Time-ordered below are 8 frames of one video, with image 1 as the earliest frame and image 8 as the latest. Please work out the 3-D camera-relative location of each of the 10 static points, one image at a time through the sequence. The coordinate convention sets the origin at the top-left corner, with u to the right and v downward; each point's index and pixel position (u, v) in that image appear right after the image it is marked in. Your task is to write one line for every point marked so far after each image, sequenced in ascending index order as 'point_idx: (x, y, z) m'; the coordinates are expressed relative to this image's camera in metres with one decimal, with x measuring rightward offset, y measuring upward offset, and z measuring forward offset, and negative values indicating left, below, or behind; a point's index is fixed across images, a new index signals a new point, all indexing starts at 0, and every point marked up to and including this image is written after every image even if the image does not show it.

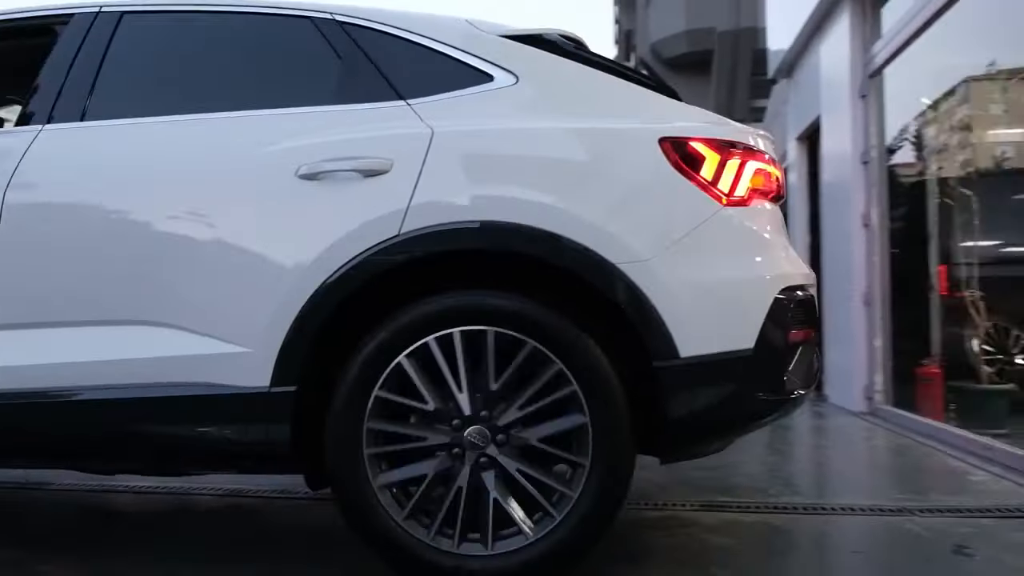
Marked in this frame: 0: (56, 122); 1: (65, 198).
0: (-1.5, +0.5, +2.8) m
1: (-1.4, +0.3, +2.7) m
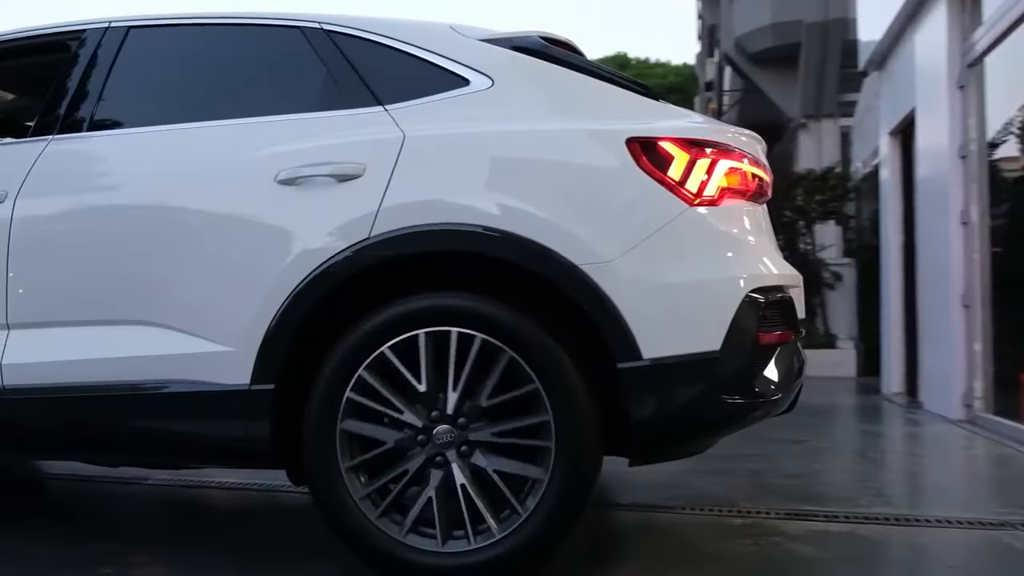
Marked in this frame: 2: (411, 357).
0: (-1.5, +0.5, +3.0) m
1: (-1.4, +0.3, +2.8) m
2: (-0.3, -0.2, +2.6) m
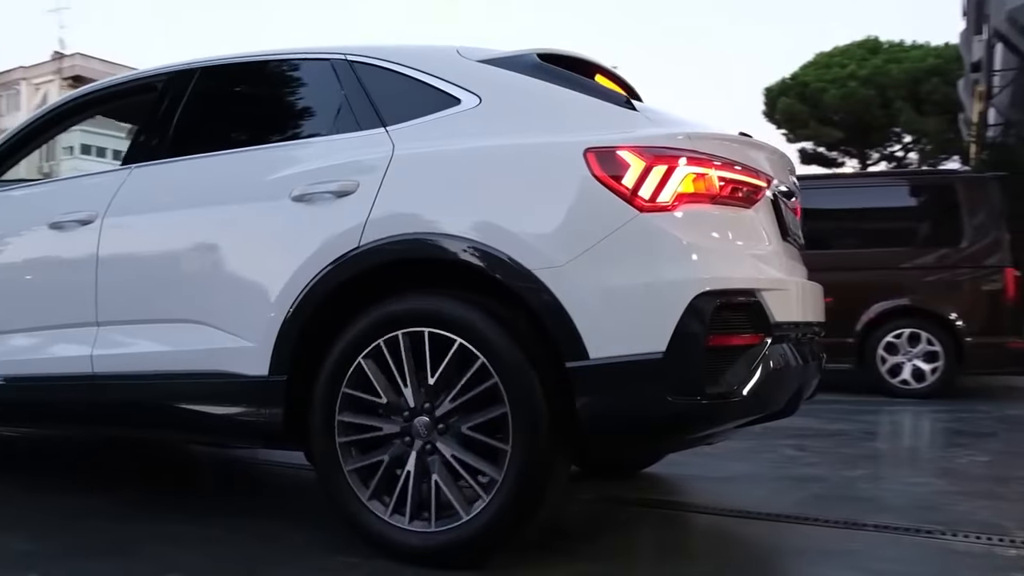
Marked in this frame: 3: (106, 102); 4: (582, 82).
0: (-1.5, +0.5, +3.5) m
1: (-1.4, +0.2, +3.4) m
2: (-0.4, -0.2, +2.9) m
3: (-1.7, +0.8, +3.8) m
4: (+0.2, +0.7, +3.1) m
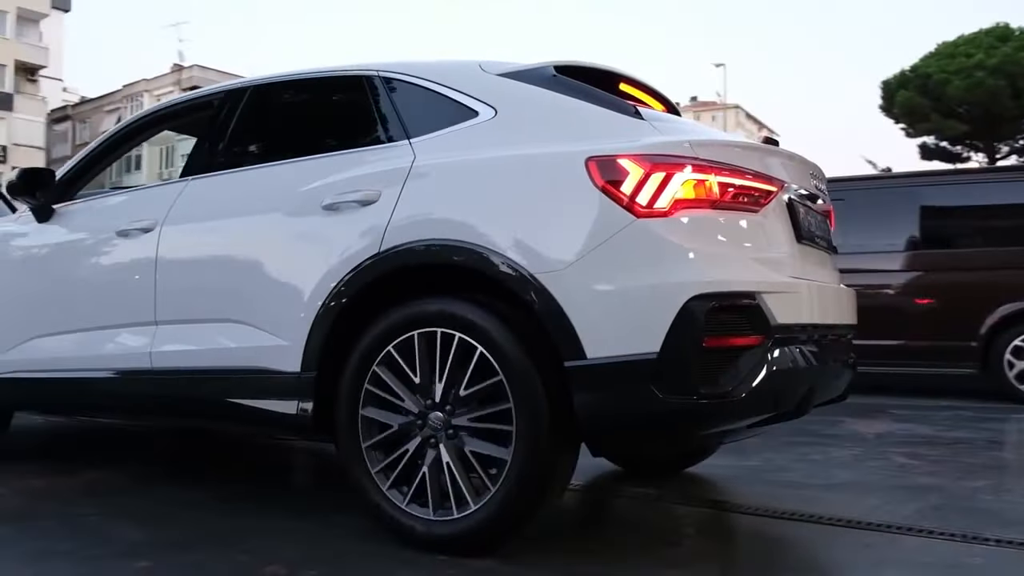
0: (-1.4, +0.5, +3.8) m
1: (-1.3, +0.2, +3.6) m
2: (-0.3, -0.2, +3.0) m
3: (-1.5, +0.8, +4.1) m
4: (+0.3, +0.7, +3.2) m
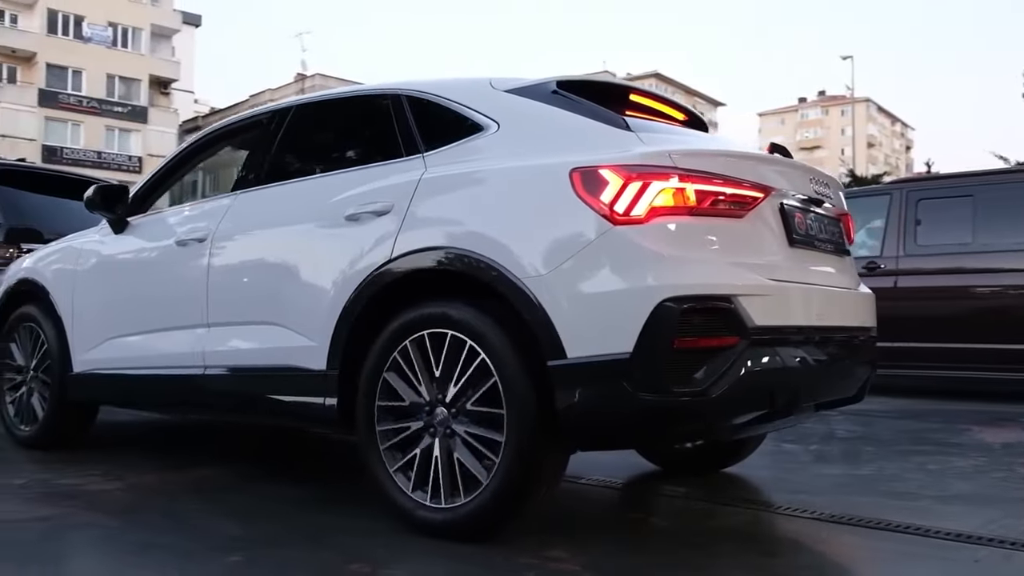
0: (-1.3, +0.5, +4.2) m
1: (-1.2, +0.2, +4.0) m
2: (-0.3, -0.3, +3.3) m
3: (-1.4, +0.8, +4.5) m
4: (+0.3, +0.7, +3.4) m
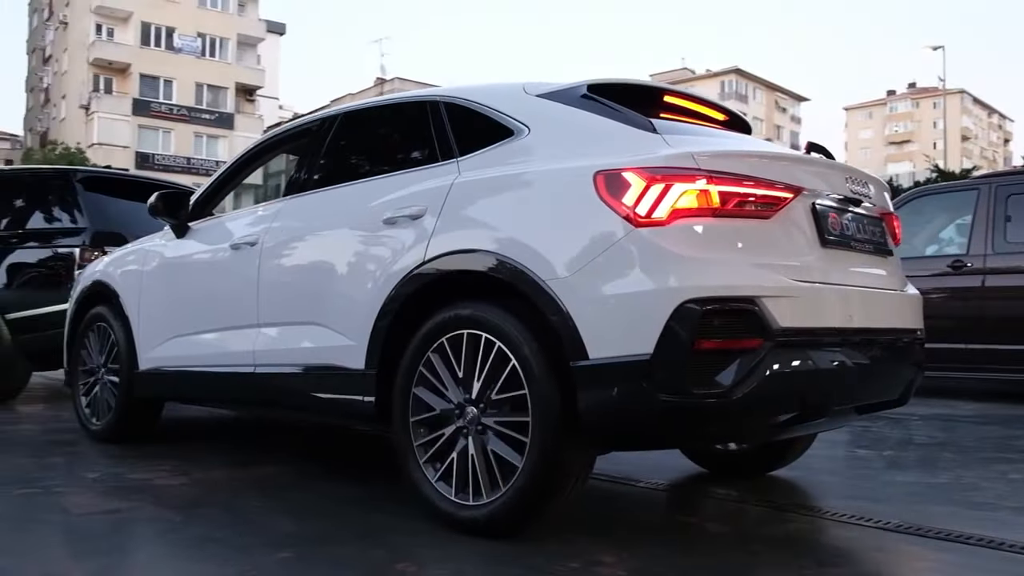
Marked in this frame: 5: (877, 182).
0: (-1.1, +0.5, +4.3) m
1: (-1.1, +0.2, +4.1) m
2: (-0.2, -0.3, +3.4) m
3: (-1.2, +0.8, +4.7) m
4: (+0.4, +0.7, +3.4) m
5: (+1.5, +0.4, +3.8) m
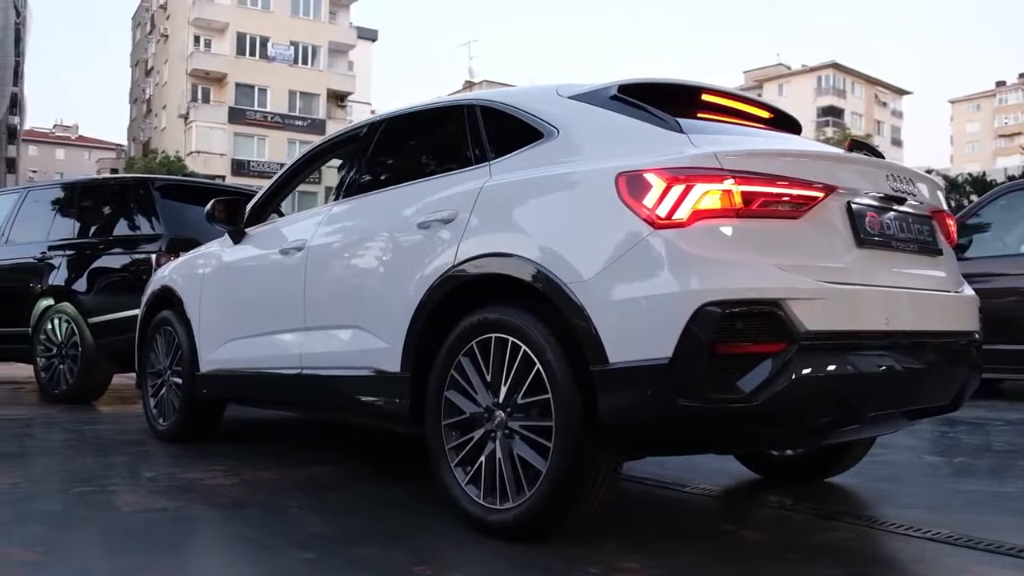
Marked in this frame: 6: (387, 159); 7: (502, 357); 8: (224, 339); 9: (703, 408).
0: (-0.9, +0.4, +4.4) m
1: (-0.9, +0.2, +4.2) m
2: (-0.1, -0.3, +3.4) m
3: (-0.9, +0.7, +4.8) m
4: (+0.5, +0.7, +3.3) m
5: (+1.7, +0.4, +3.6) m
6: (-0.6, +0.6, +4.3) m
7: (0.0, -0.2, +3.3) m
8: (-1.7, -0.3, +5.2) m
9: (+0.6, -0.4, +2.7) m
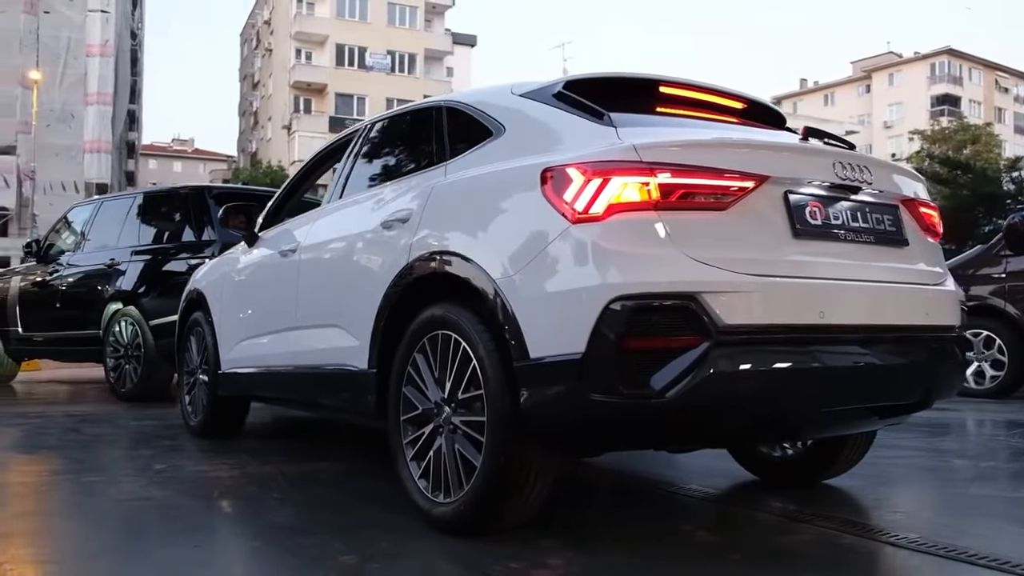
0: (-0.9, +0.4, +4.6) m
1: (-1.0, +0.2, +4.4) m
2: (-0.3, -0.3, +3.4) m
3: (-1.0, +0.7, +4.9) m
4: (+0.3, +0.7, +3.3) m
5: (+1.5, +0.5, +3.5) m
6: (-0.7, +0.6, +4.4) m
7: (-0.2, -0.2, +3.3) m
8: (-1.6, -0.3, +5.4) m
9: (+0.3, -0.4, +2.7) m
